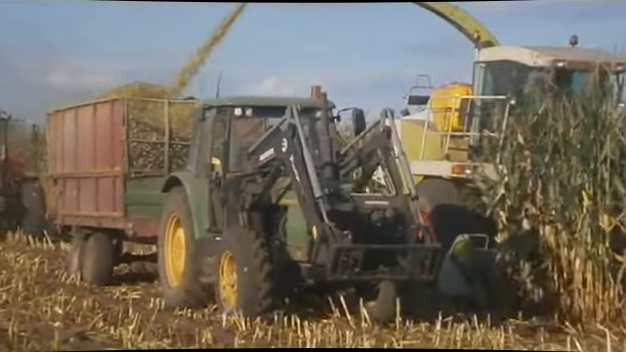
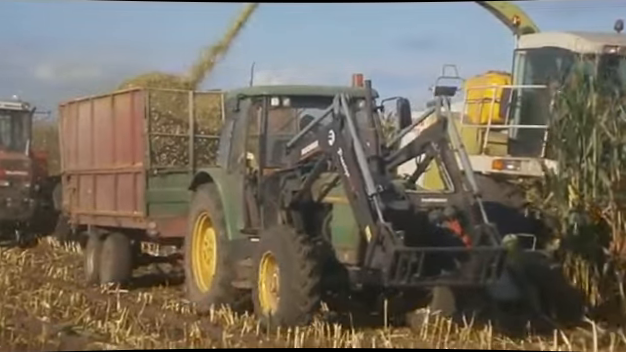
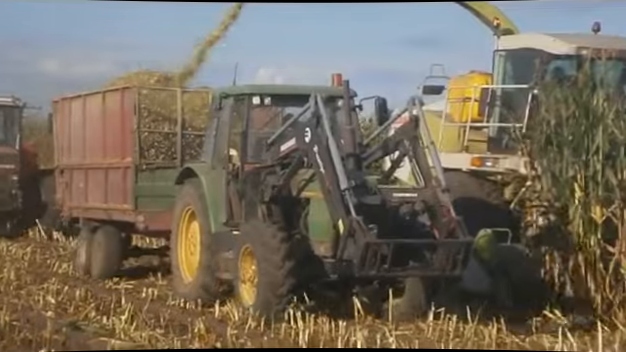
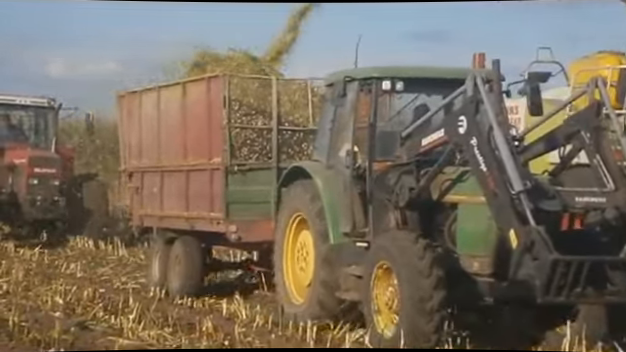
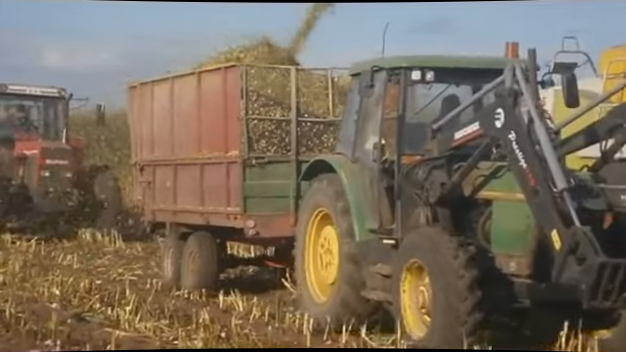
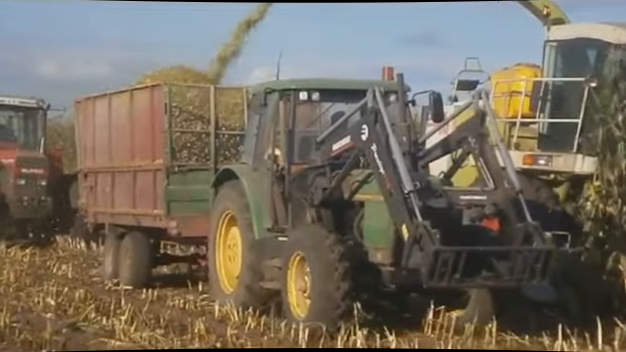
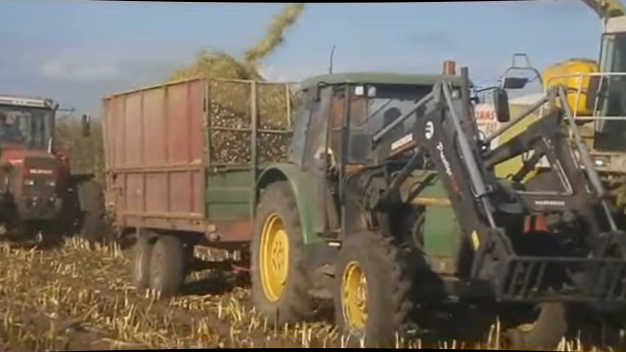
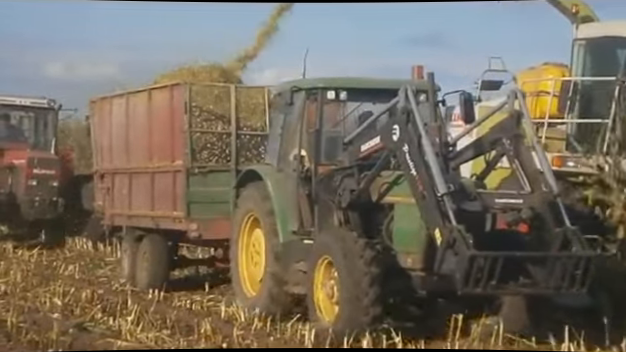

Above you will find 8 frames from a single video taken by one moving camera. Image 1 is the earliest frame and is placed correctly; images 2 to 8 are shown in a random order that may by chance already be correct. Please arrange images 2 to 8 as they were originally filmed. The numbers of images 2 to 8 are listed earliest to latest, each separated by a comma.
3, 2, 6, 8, 7, 4, 5
